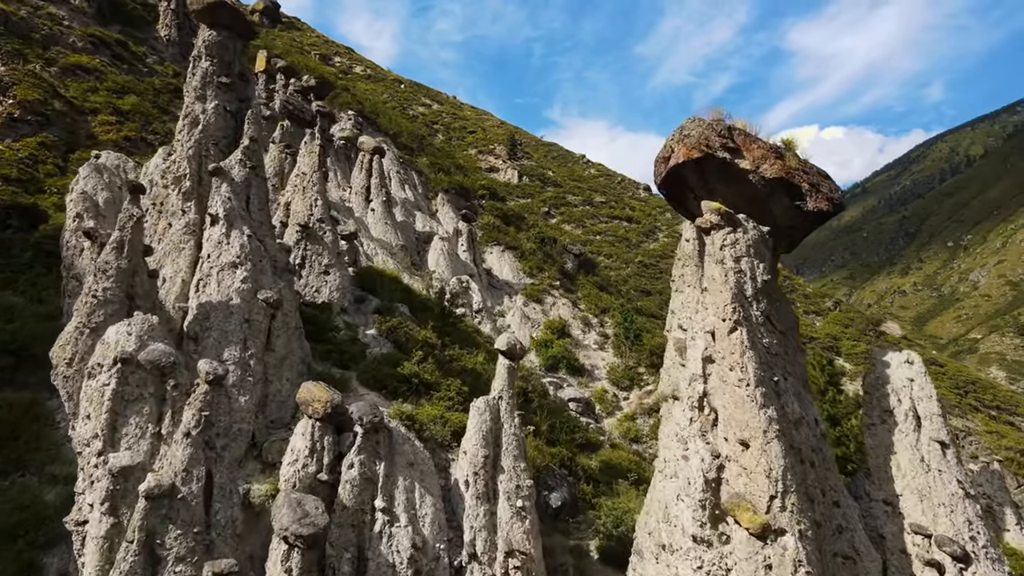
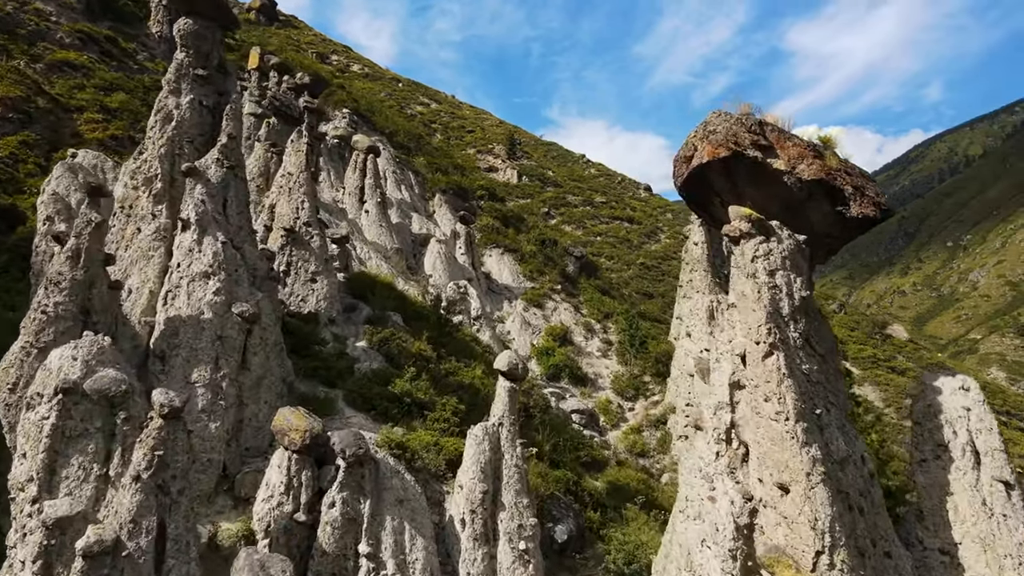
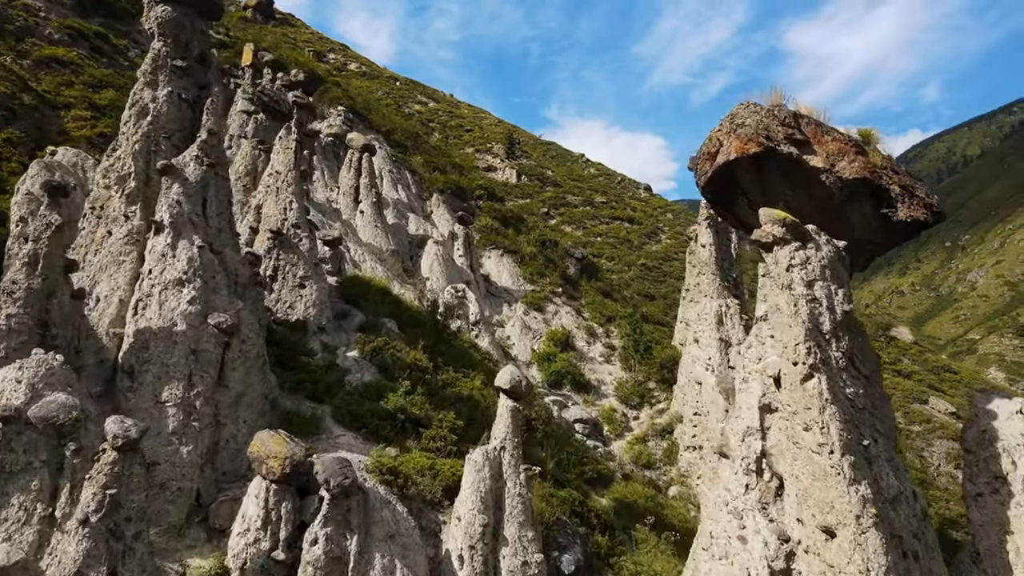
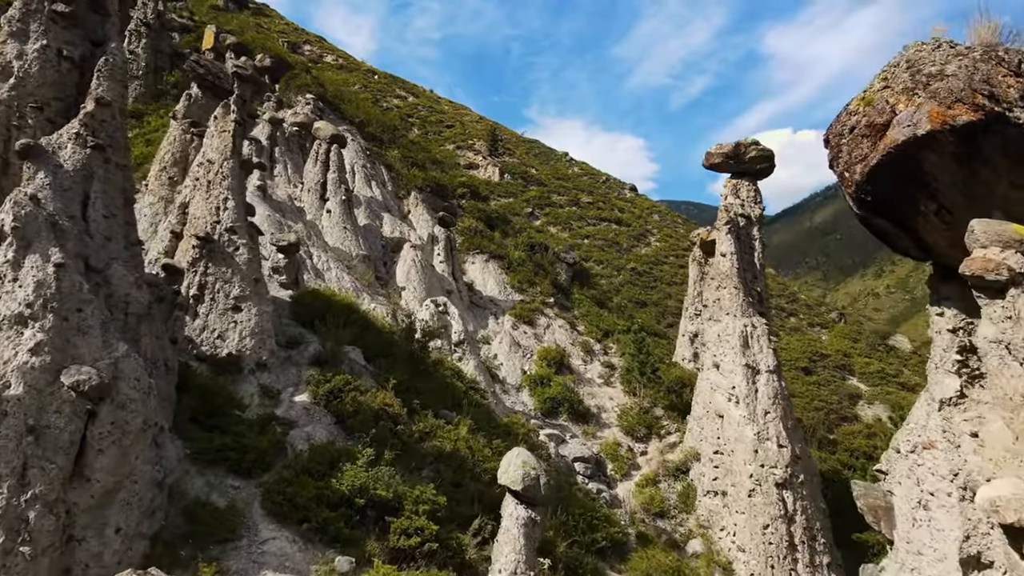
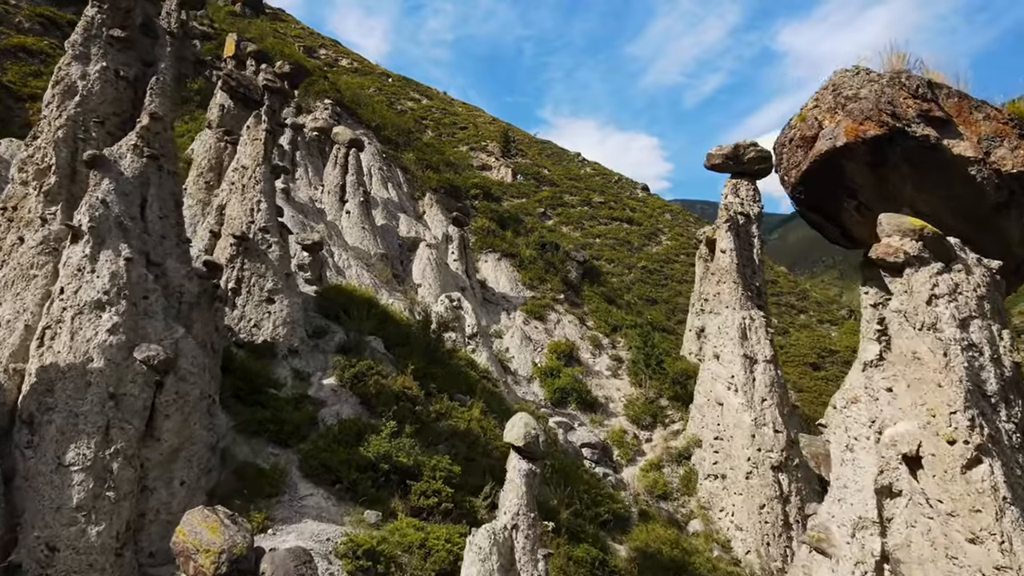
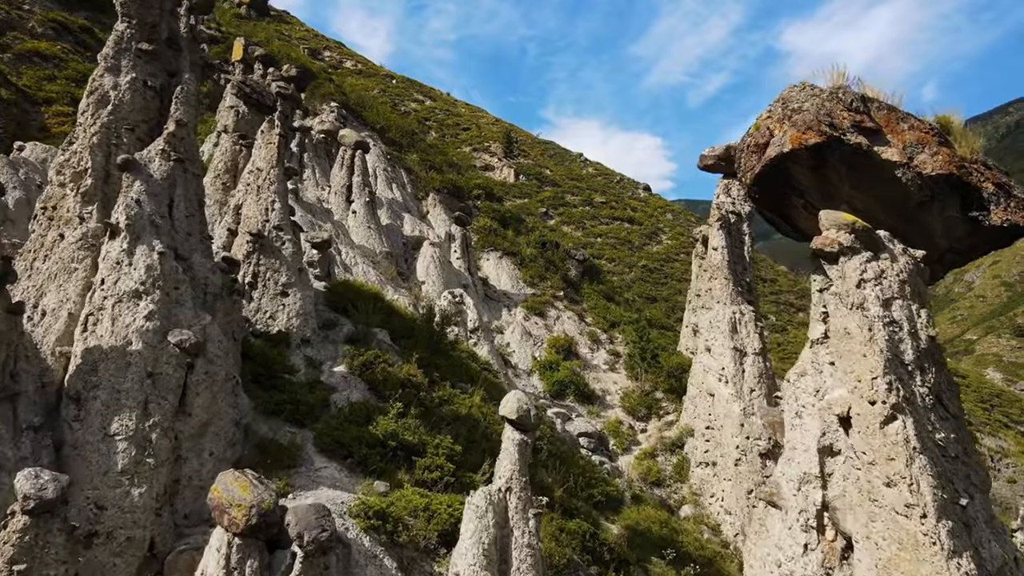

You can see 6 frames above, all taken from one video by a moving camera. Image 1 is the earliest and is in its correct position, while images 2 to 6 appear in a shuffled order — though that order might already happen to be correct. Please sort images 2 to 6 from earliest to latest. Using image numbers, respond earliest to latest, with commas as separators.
2, 3, 6, 5, 4
